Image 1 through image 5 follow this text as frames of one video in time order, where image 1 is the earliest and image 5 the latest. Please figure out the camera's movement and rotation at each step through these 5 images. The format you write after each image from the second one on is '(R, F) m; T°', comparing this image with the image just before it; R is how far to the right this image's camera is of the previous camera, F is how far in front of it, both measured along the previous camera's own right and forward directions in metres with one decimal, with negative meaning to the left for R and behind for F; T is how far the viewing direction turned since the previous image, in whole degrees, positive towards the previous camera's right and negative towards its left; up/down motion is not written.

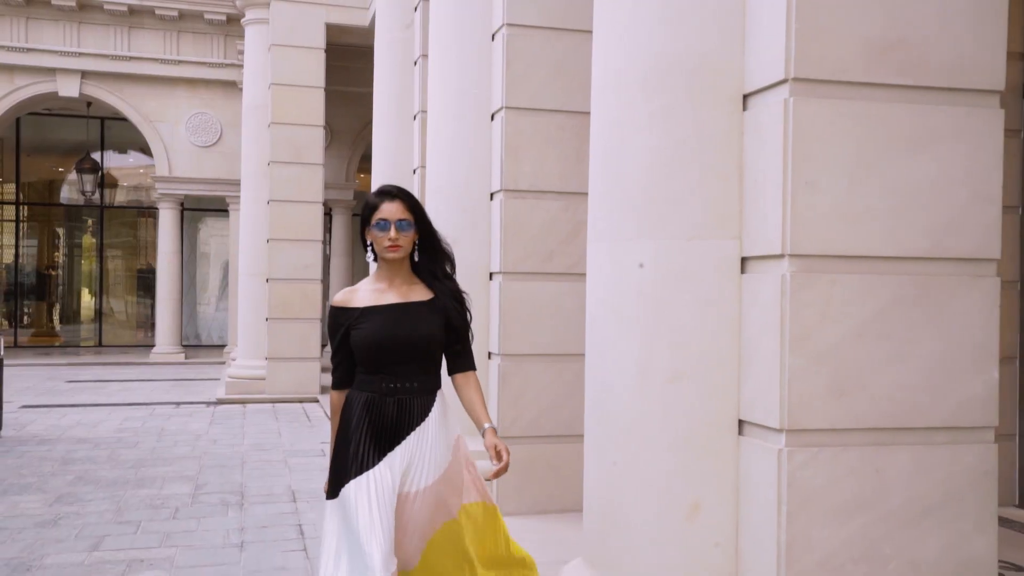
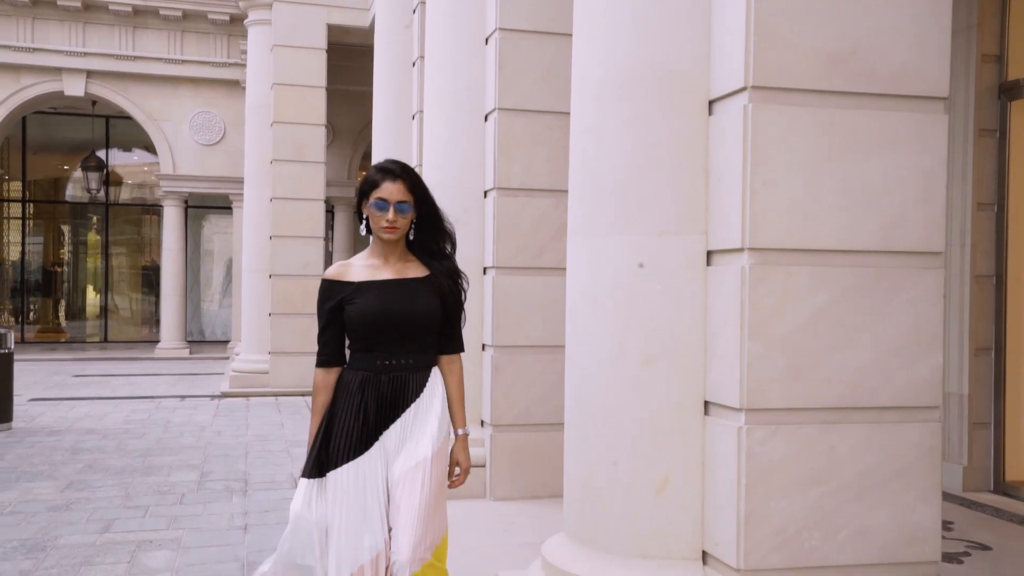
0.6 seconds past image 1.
(+0.1, -0.3) m; 0°
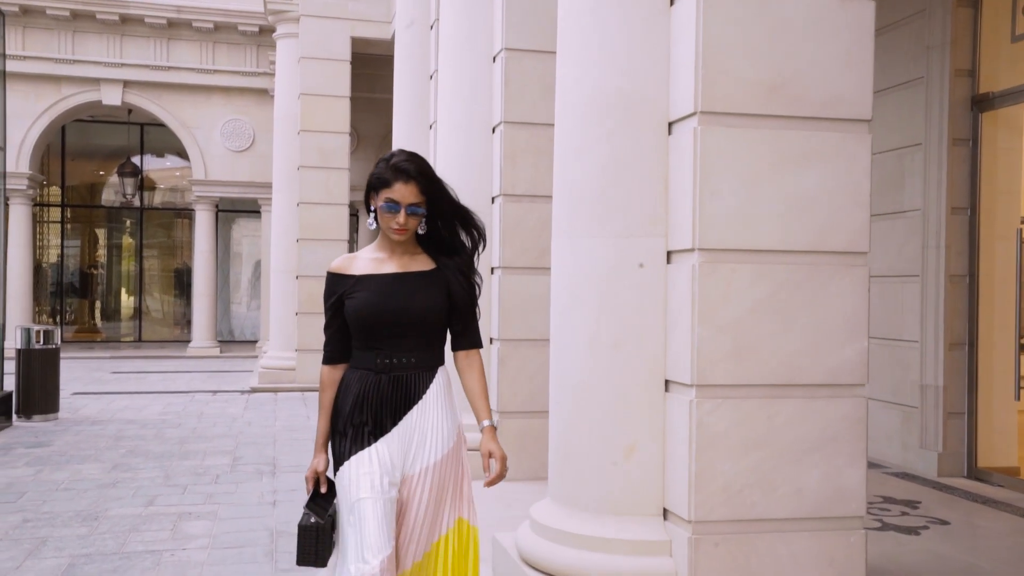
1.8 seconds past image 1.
(+0.2, -0.6) m; -2°
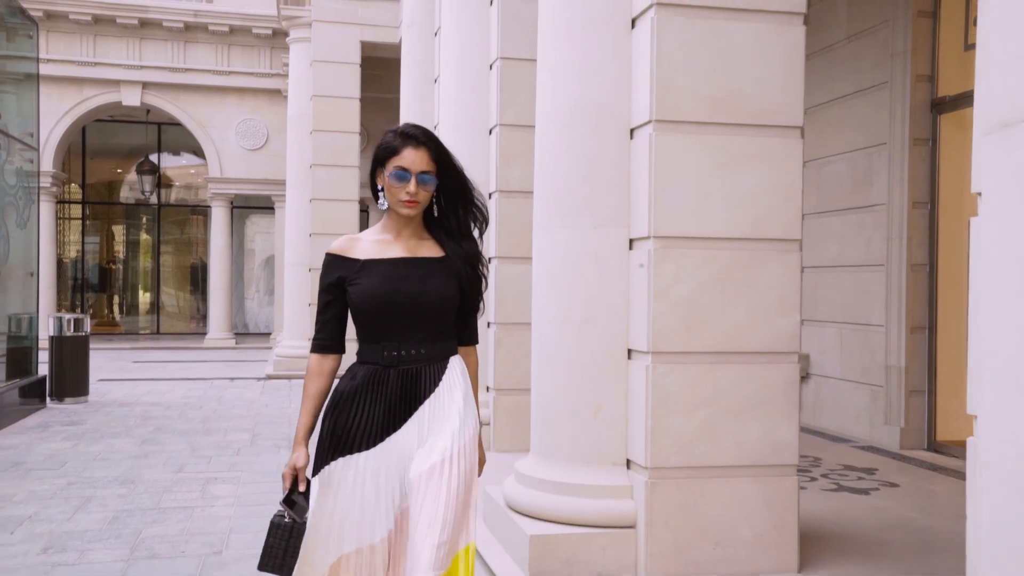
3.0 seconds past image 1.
(+0.1, -0.7) m; -1°
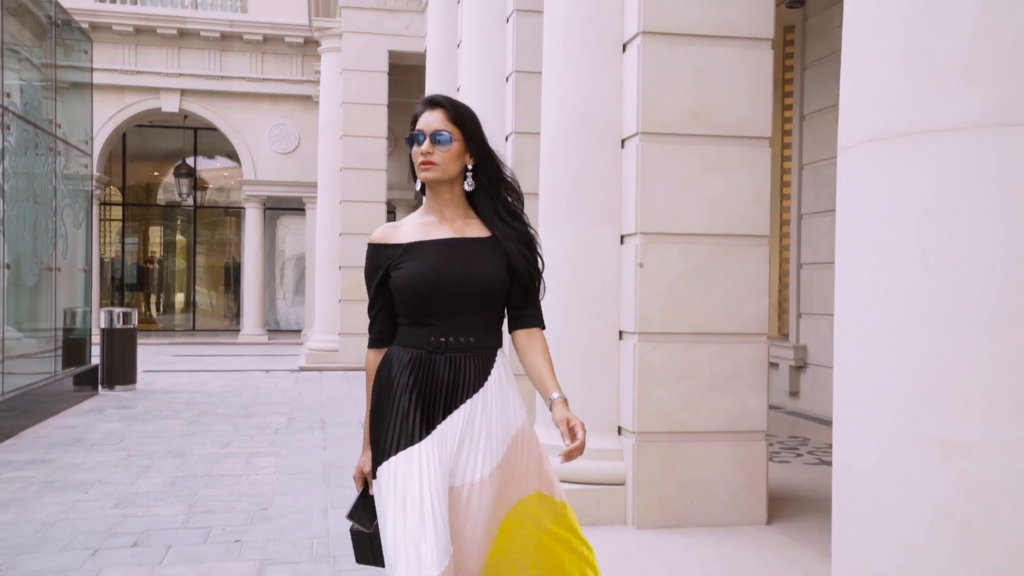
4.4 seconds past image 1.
(+0.1, -0.7) m; -2°
